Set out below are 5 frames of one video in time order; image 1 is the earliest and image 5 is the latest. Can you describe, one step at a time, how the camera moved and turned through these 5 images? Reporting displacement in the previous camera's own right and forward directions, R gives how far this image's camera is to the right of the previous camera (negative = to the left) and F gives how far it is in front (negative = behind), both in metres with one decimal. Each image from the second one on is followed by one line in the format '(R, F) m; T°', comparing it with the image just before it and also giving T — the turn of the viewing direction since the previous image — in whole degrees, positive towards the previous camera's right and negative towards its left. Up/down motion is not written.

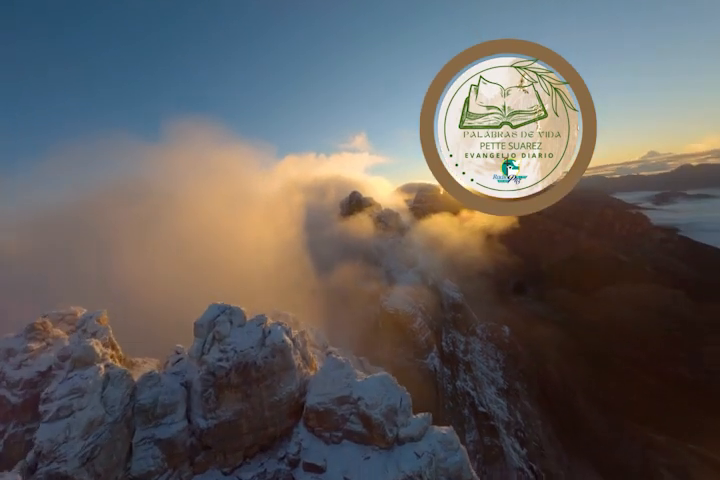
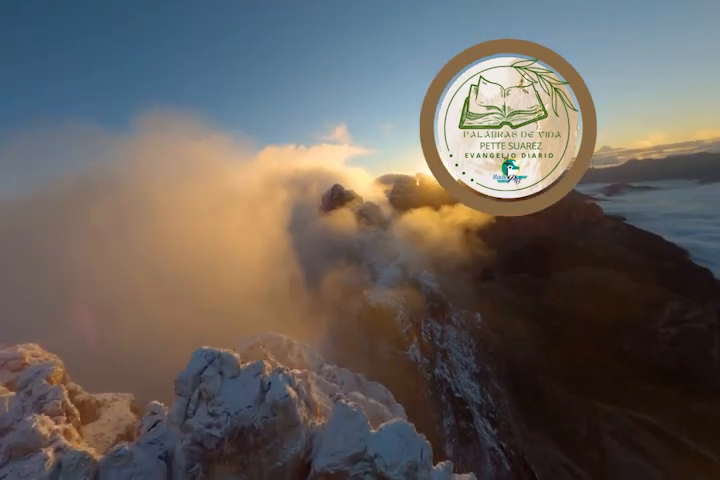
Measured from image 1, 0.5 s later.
(+0.5, -1.3) m; +3°
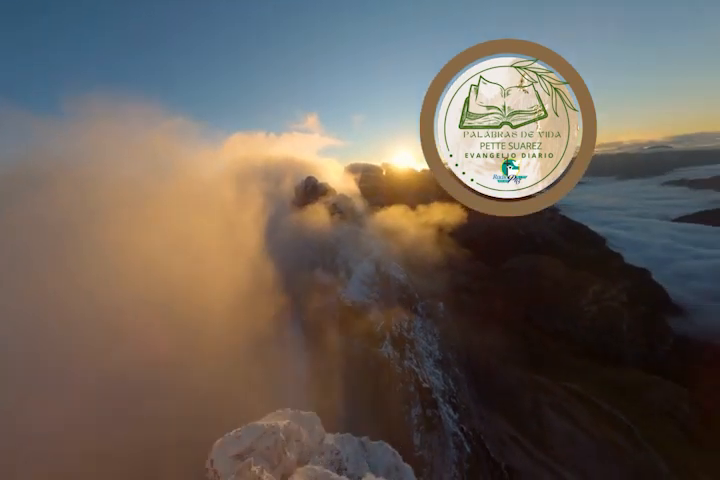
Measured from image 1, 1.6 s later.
(+0.8, -1.7) m; +4°
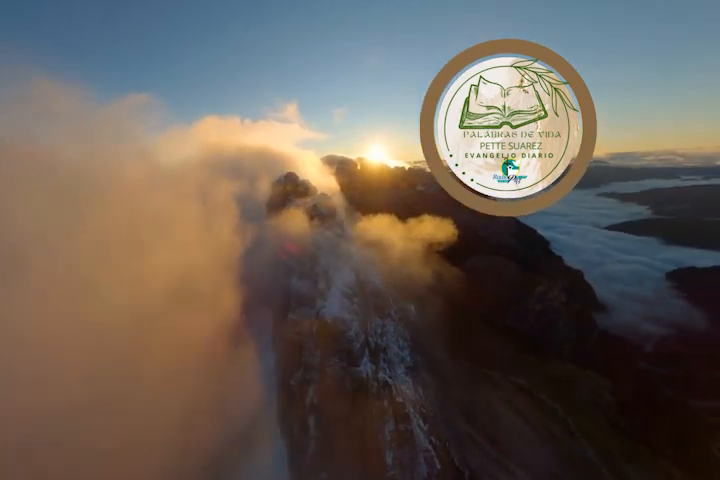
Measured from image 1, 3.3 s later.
(+0.5, -1.1) m; +4°
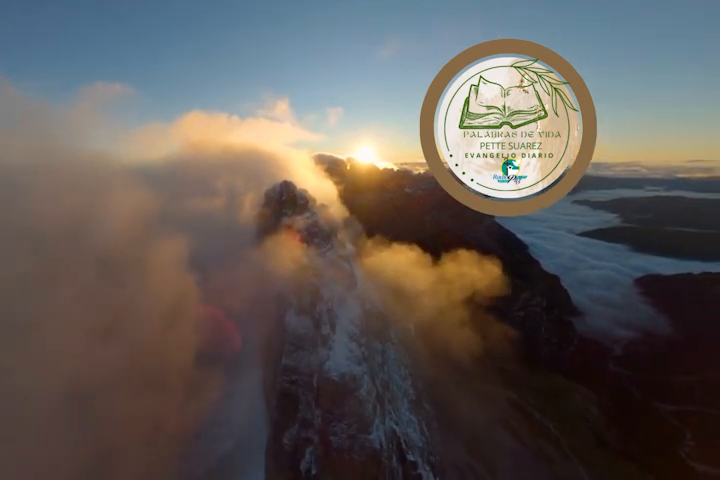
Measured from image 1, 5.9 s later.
(+0.4, -0.2) m; +2°
